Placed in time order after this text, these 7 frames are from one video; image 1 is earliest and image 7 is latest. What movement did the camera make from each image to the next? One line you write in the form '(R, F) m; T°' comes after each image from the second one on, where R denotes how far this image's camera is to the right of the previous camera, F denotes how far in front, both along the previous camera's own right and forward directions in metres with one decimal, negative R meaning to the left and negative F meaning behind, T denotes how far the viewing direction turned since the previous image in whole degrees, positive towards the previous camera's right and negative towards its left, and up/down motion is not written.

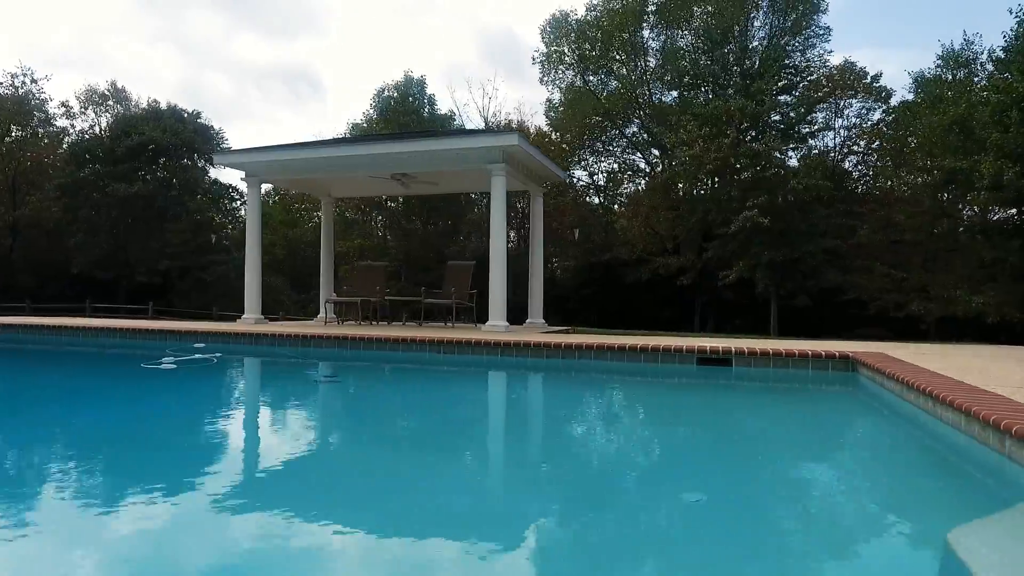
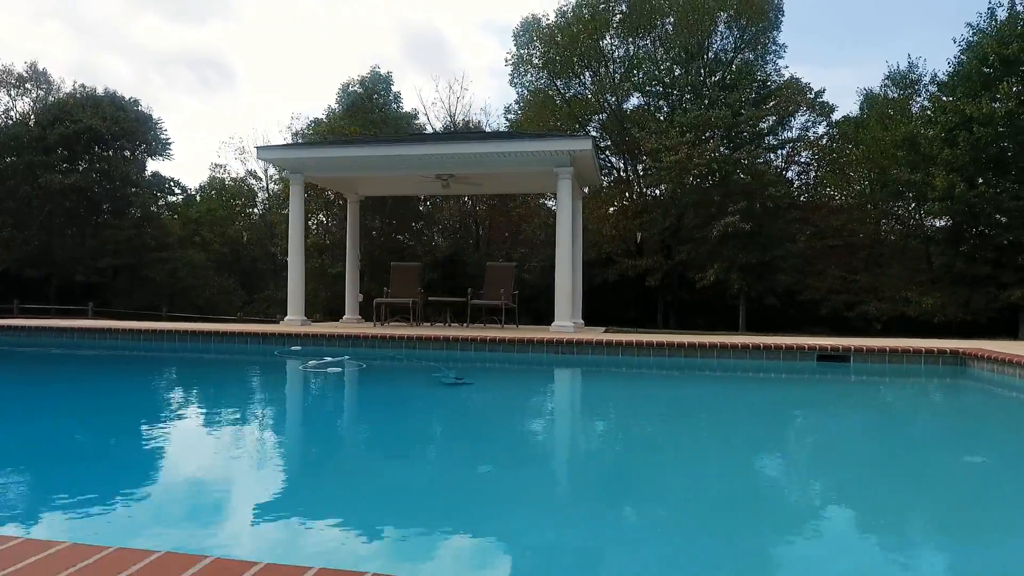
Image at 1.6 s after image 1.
(-1.3, 0.0) m; +7°
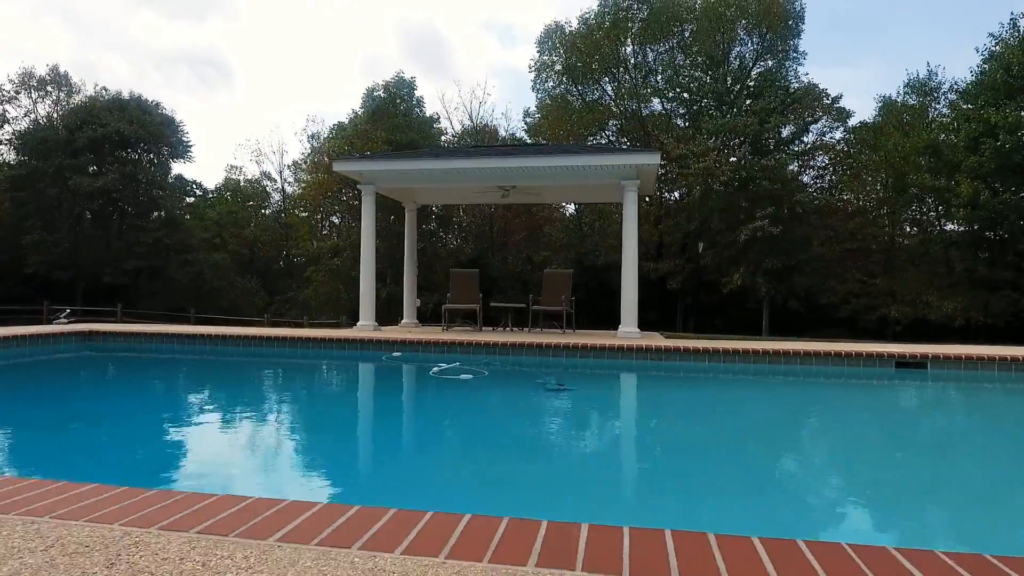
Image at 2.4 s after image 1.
(-0.6, -0.2) m; 0°
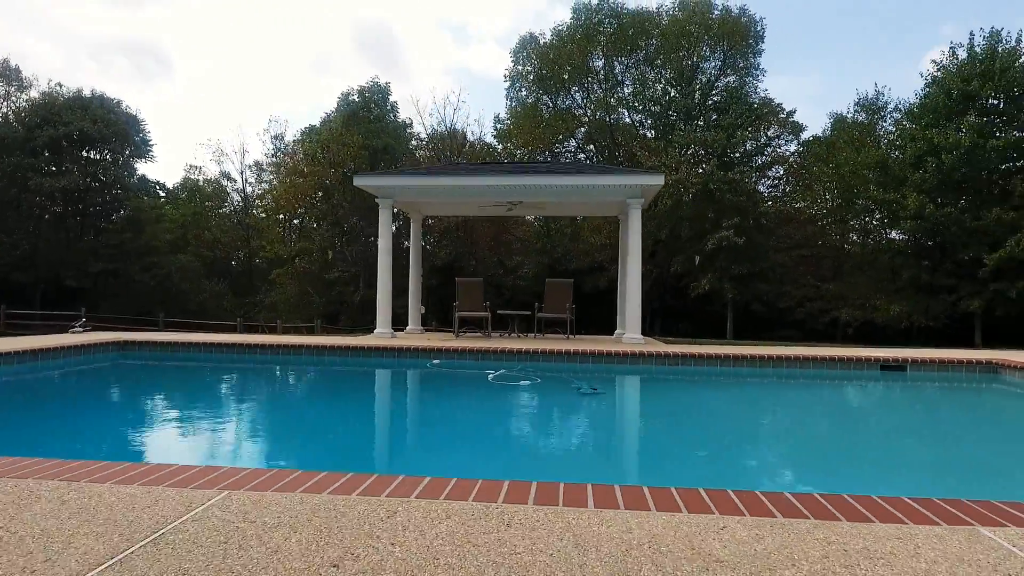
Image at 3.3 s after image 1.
(-0.6, -0.4) m; +4°
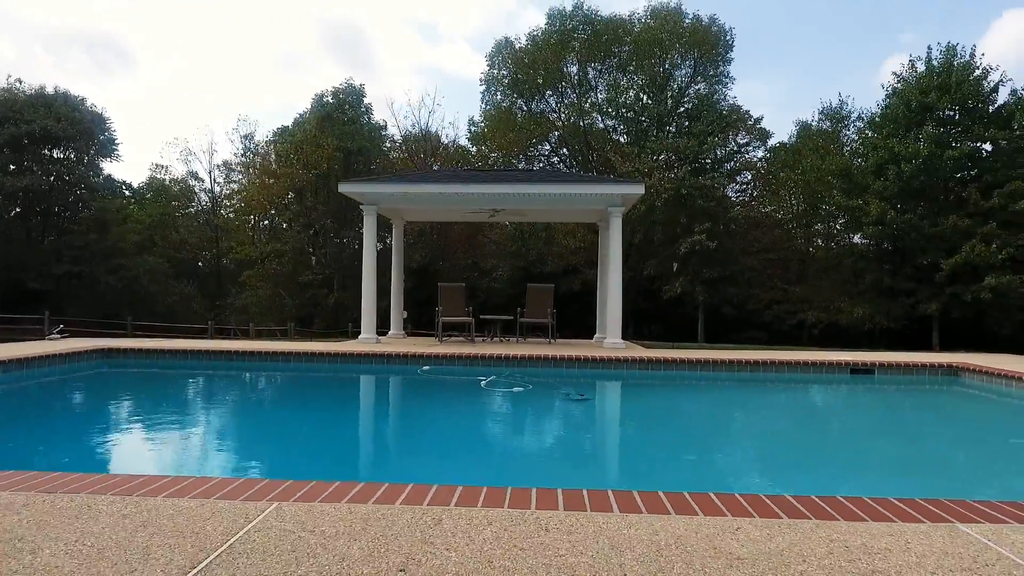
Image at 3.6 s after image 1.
(-0.1, -0.1) m; +3°
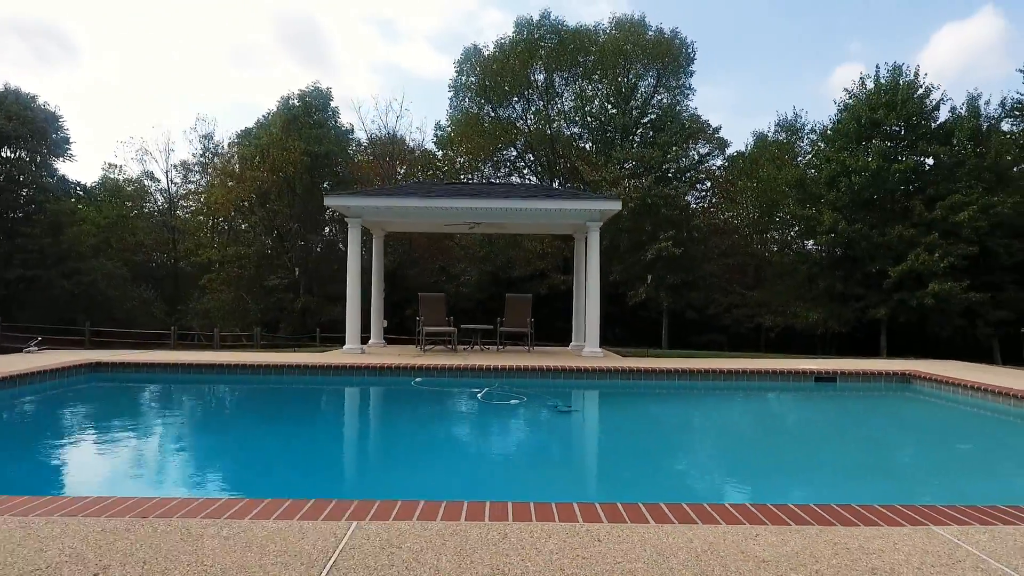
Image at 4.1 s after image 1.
(-0.2, -0.2) m; +4°
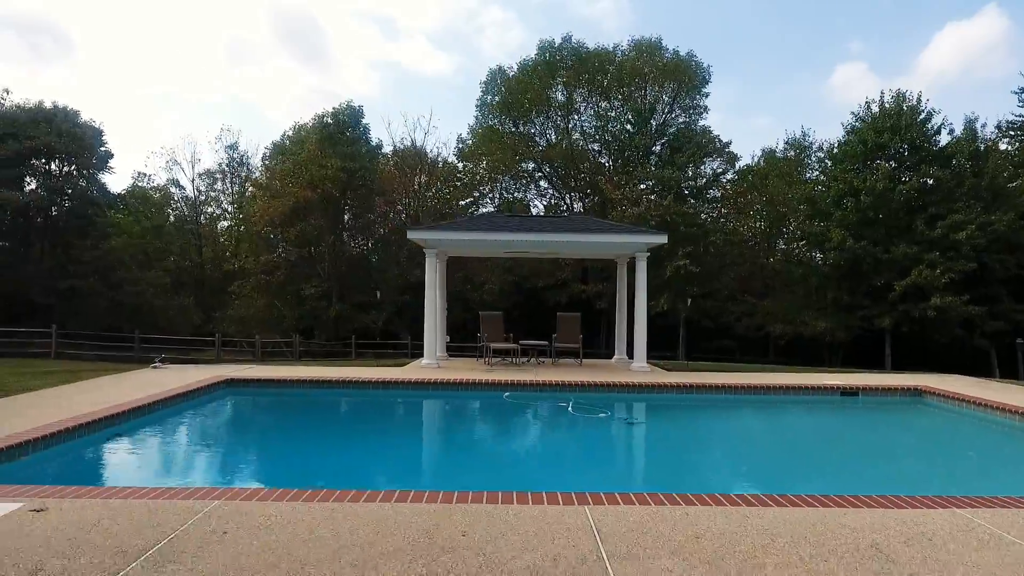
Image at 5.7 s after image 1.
(-0.7, -0.9) m; 0°
